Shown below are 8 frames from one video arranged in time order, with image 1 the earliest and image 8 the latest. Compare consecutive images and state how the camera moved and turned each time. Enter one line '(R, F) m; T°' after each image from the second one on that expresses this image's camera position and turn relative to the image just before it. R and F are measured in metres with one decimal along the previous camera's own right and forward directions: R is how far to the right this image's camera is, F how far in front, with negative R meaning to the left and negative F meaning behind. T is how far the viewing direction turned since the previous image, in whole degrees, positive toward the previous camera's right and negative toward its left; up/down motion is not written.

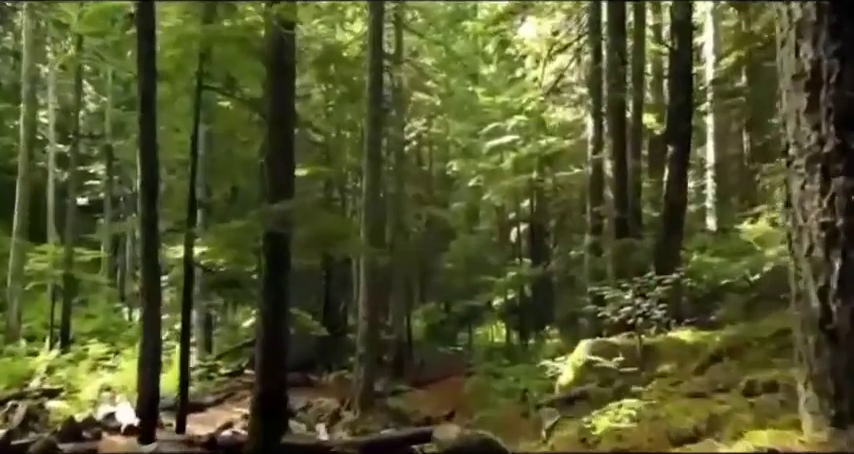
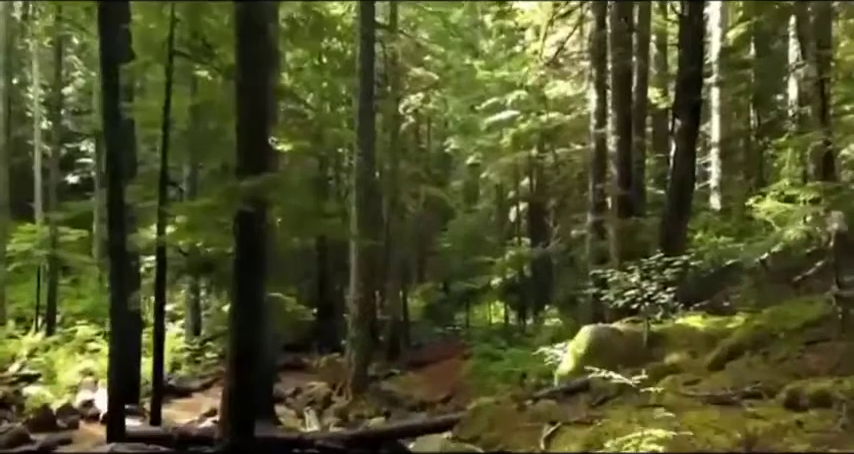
(+0.1, +0.5) m; 0°
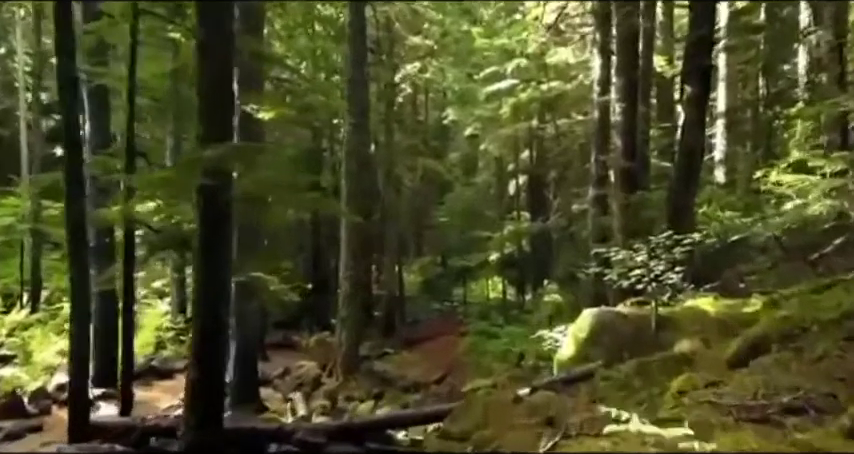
(+0.1, +0.5) m; 0°
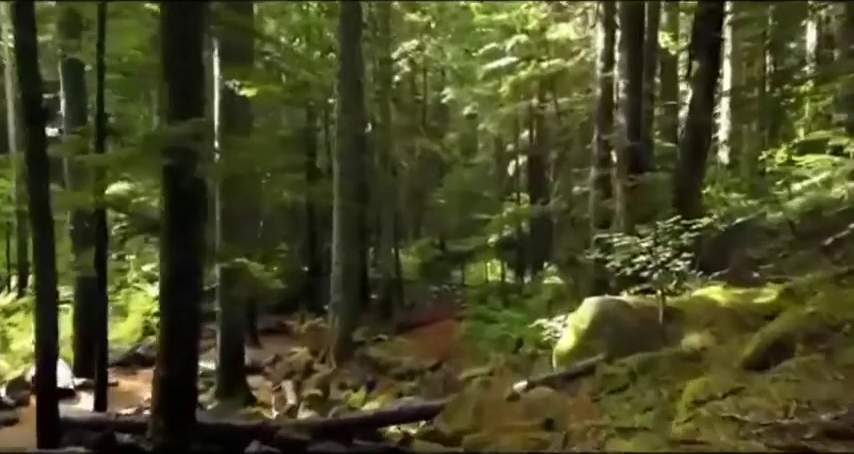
(+0.1, +0.4) m; 0°
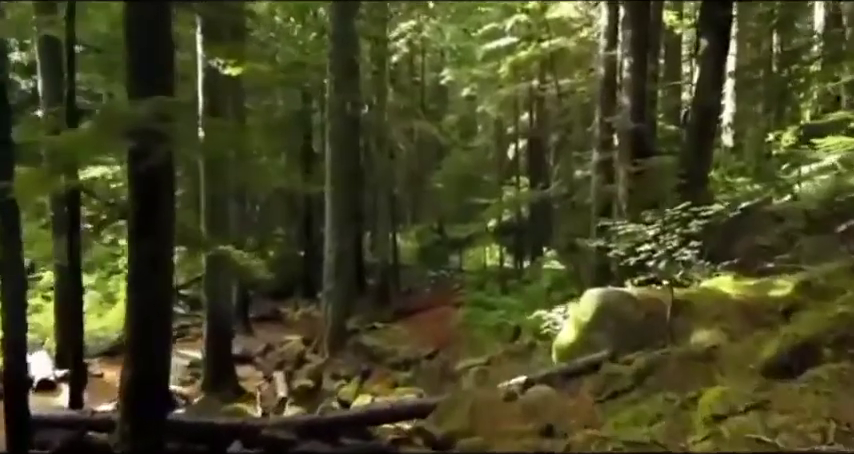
(+0.1, +0.3) m; 0°
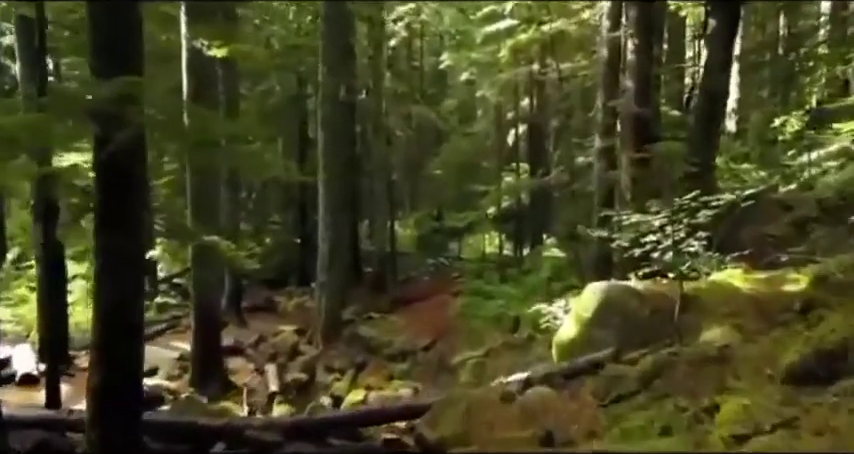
(+0.1, +0.3) m; 0°
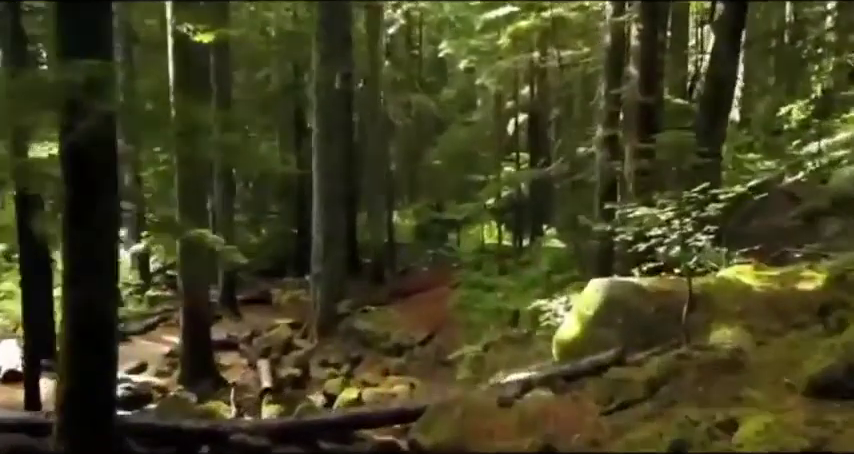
(0.0, +0.2) m; 0°
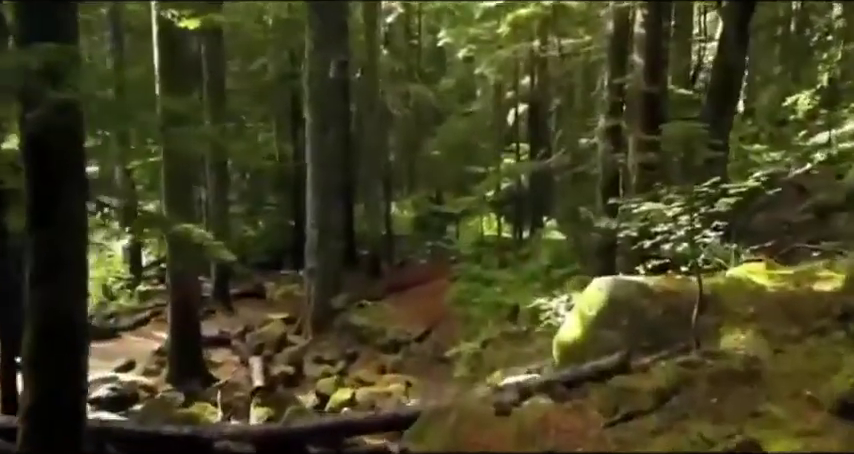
(0.0, +0.2) m; 0°
